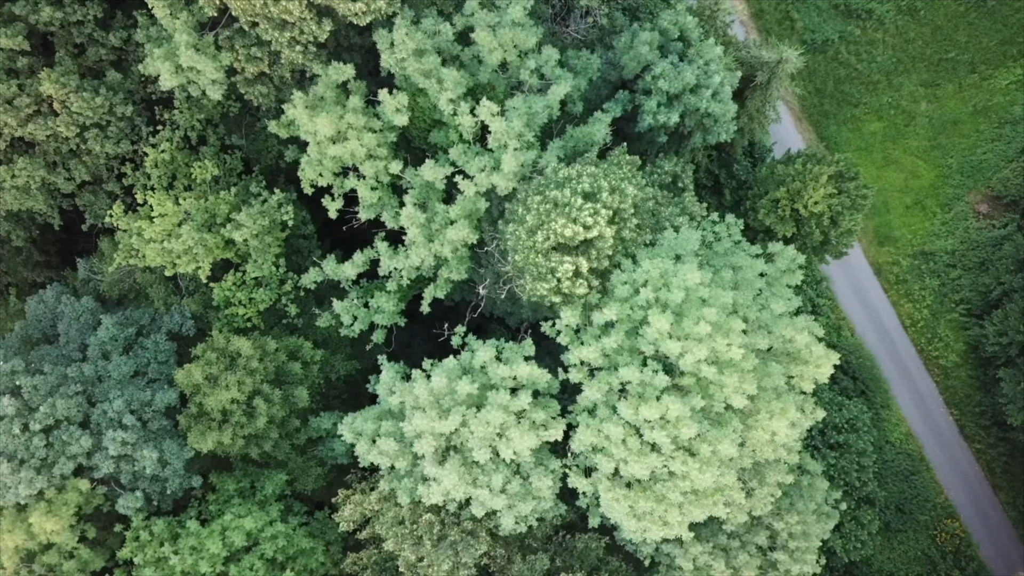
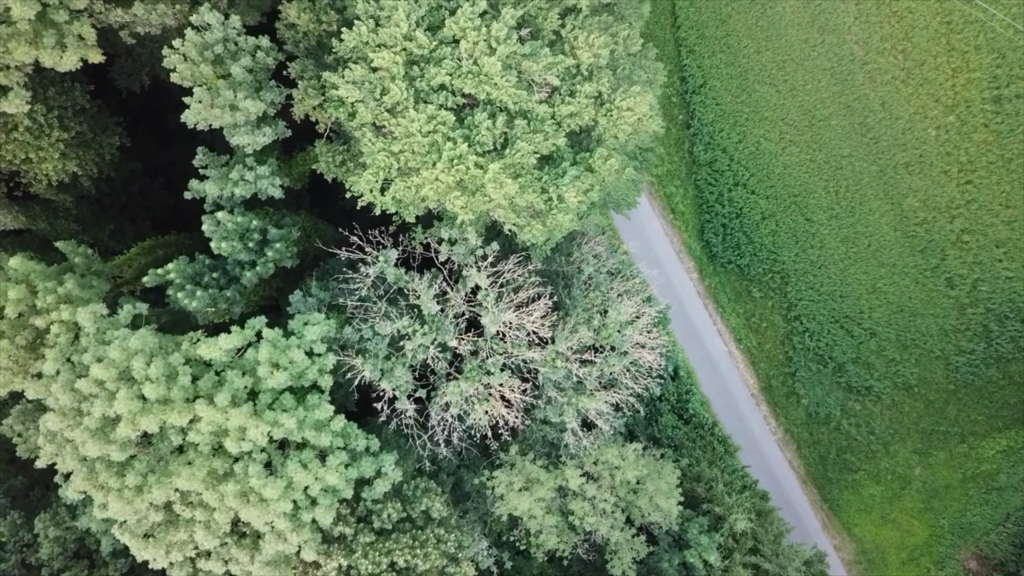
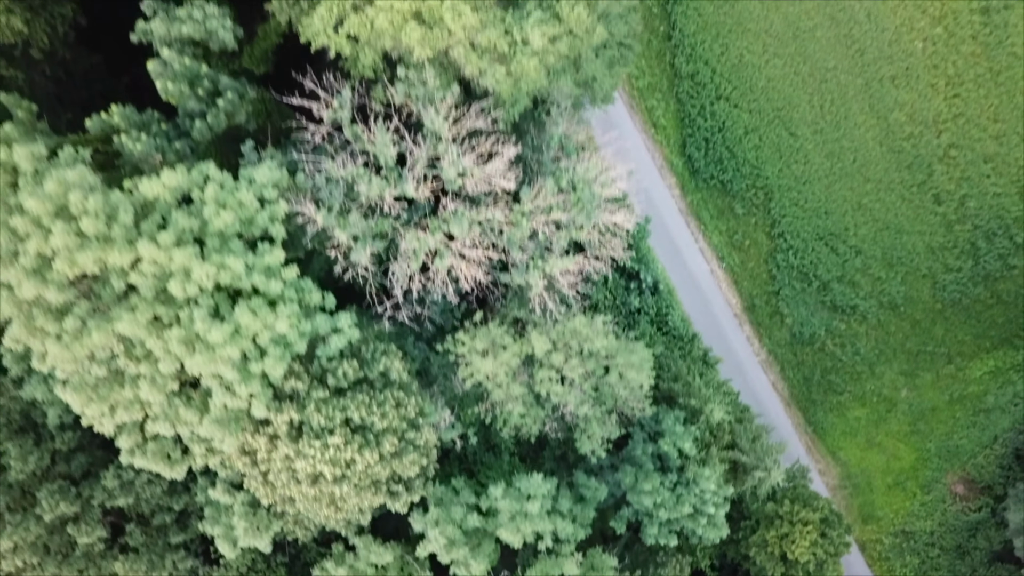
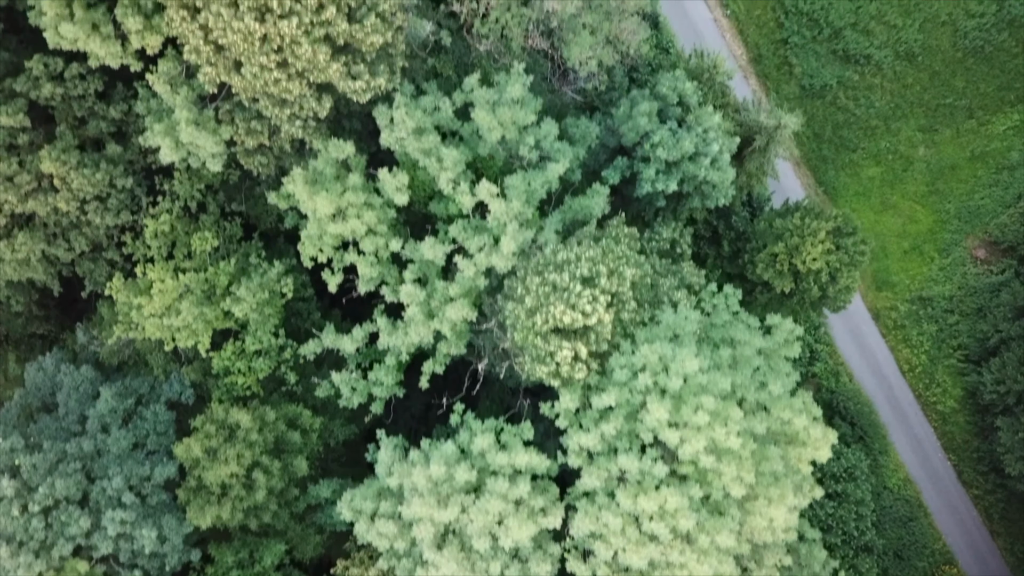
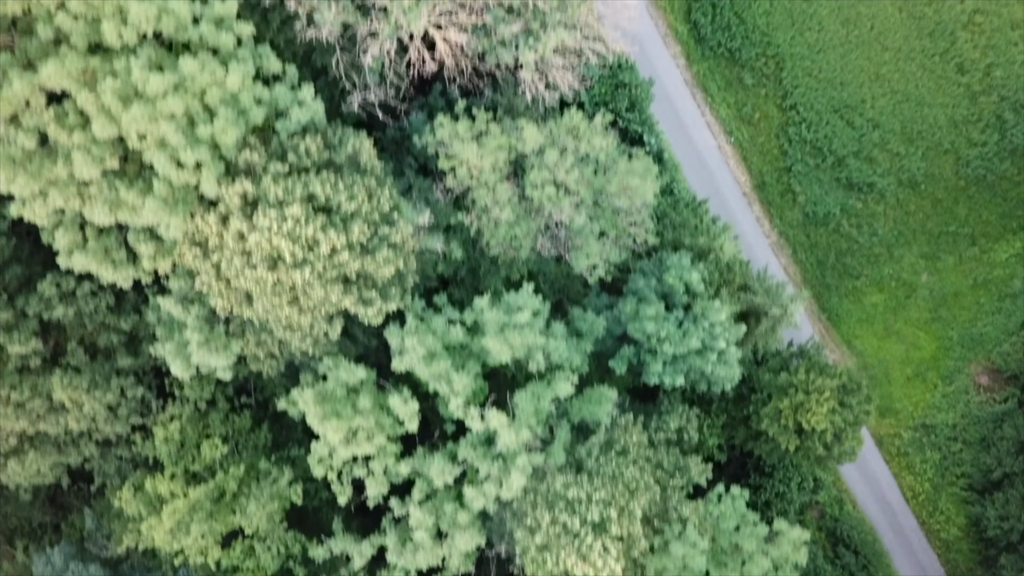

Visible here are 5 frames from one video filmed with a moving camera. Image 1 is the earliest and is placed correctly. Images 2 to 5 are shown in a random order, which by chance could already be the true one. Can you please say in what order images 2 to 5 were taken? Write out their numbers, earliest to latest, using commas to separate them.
4, 5, 3, 2
